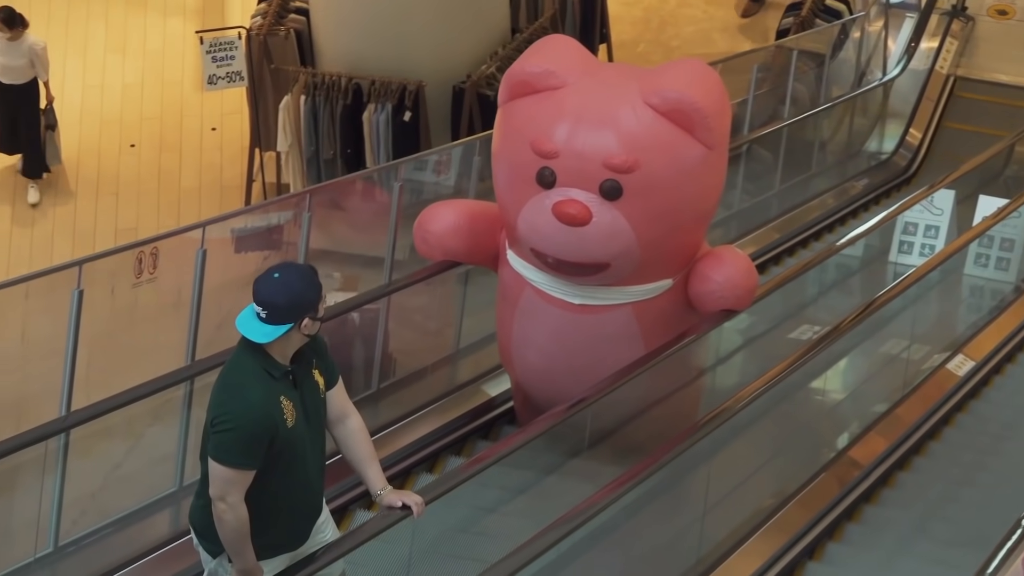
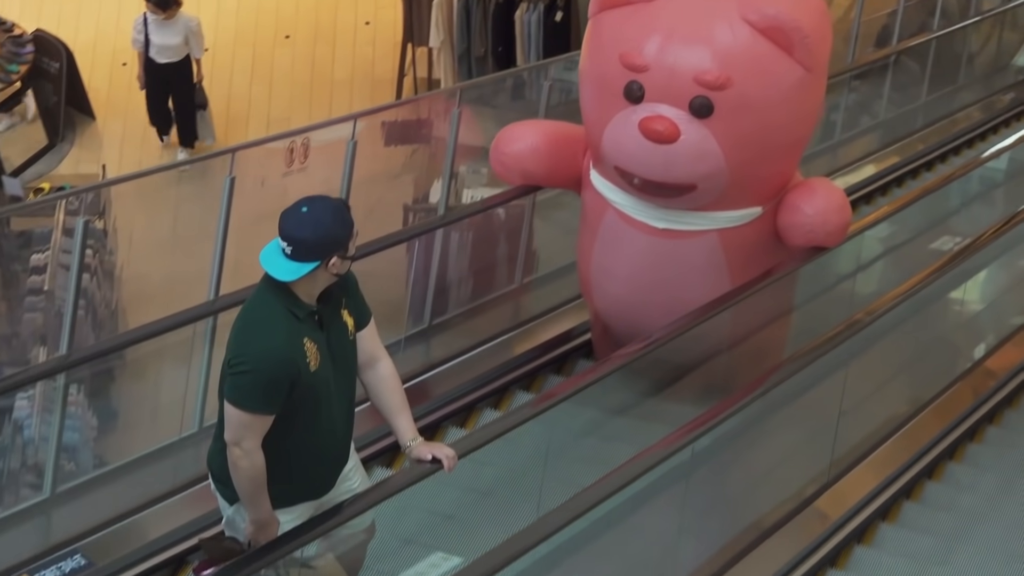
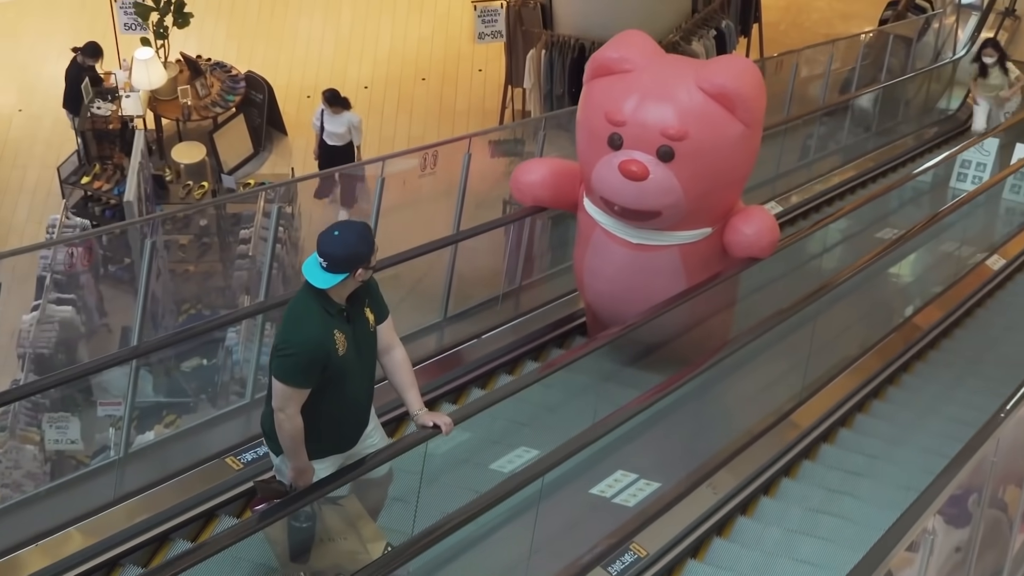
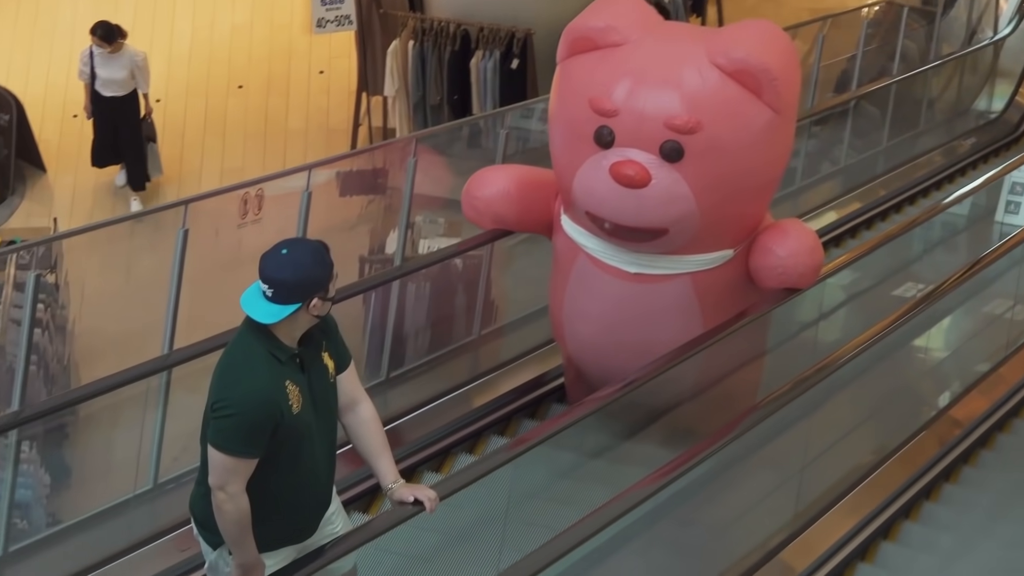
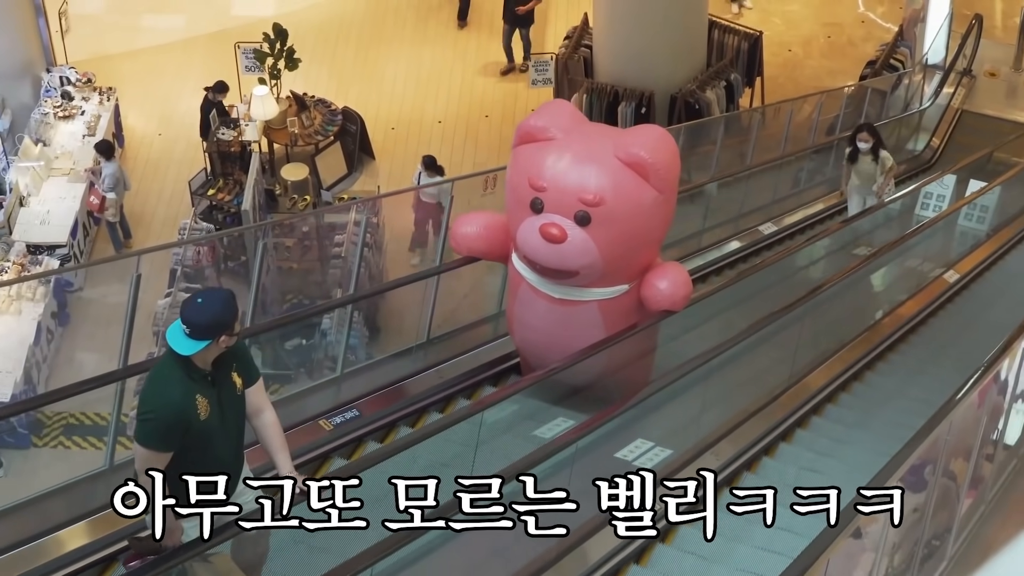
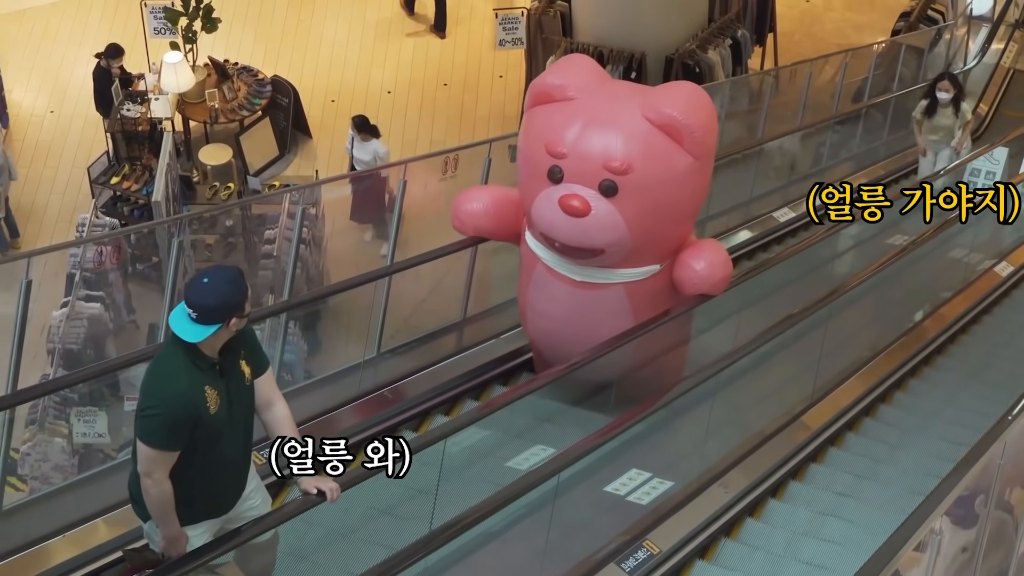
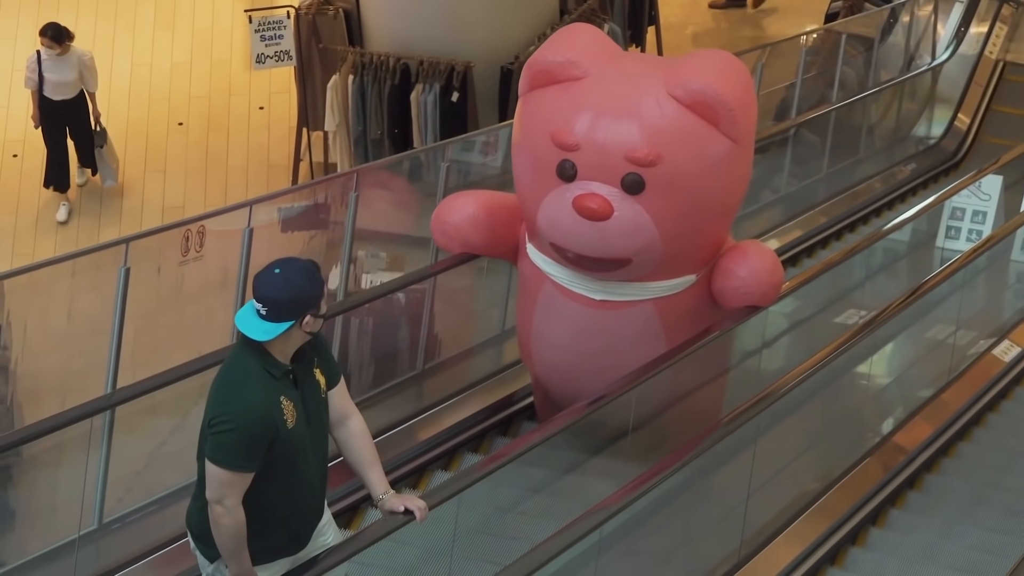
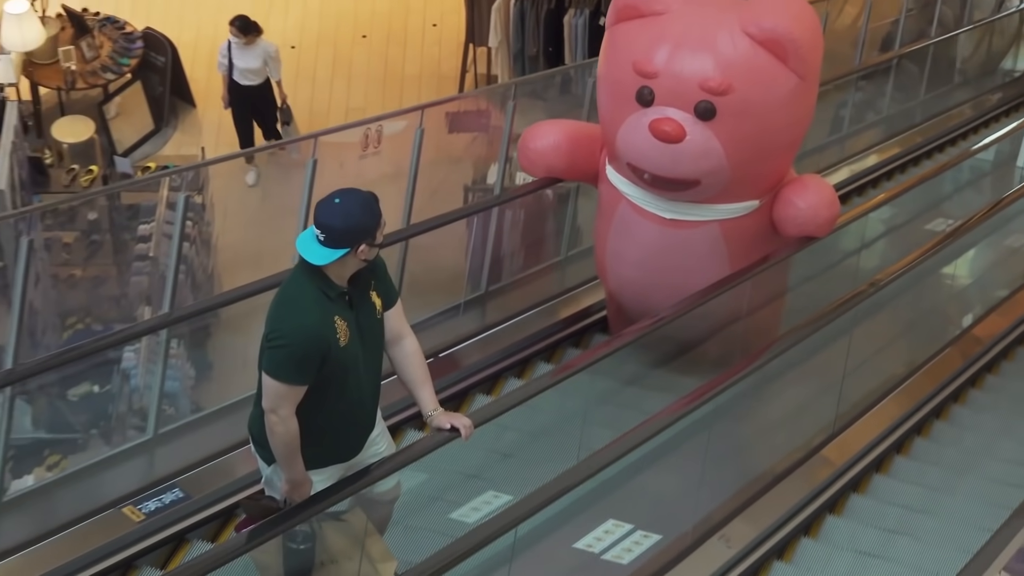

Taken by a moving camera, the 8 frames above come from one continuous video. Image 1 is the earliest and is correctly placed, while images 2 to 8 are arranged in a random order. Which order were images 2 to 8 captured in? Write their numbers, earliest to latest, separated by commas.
7, 4, 2, 8, 3, 6, 5
